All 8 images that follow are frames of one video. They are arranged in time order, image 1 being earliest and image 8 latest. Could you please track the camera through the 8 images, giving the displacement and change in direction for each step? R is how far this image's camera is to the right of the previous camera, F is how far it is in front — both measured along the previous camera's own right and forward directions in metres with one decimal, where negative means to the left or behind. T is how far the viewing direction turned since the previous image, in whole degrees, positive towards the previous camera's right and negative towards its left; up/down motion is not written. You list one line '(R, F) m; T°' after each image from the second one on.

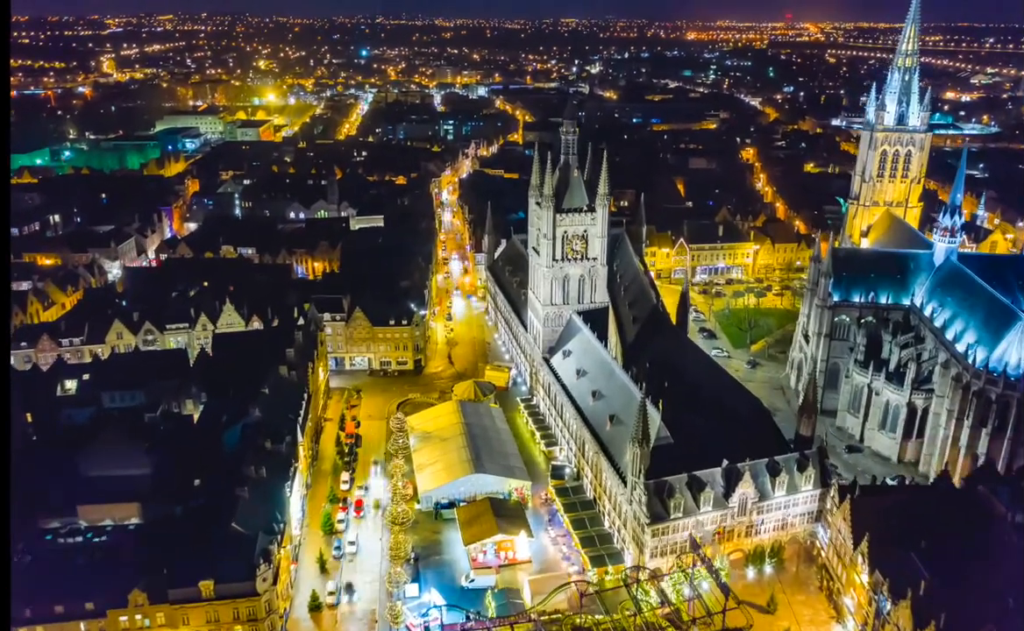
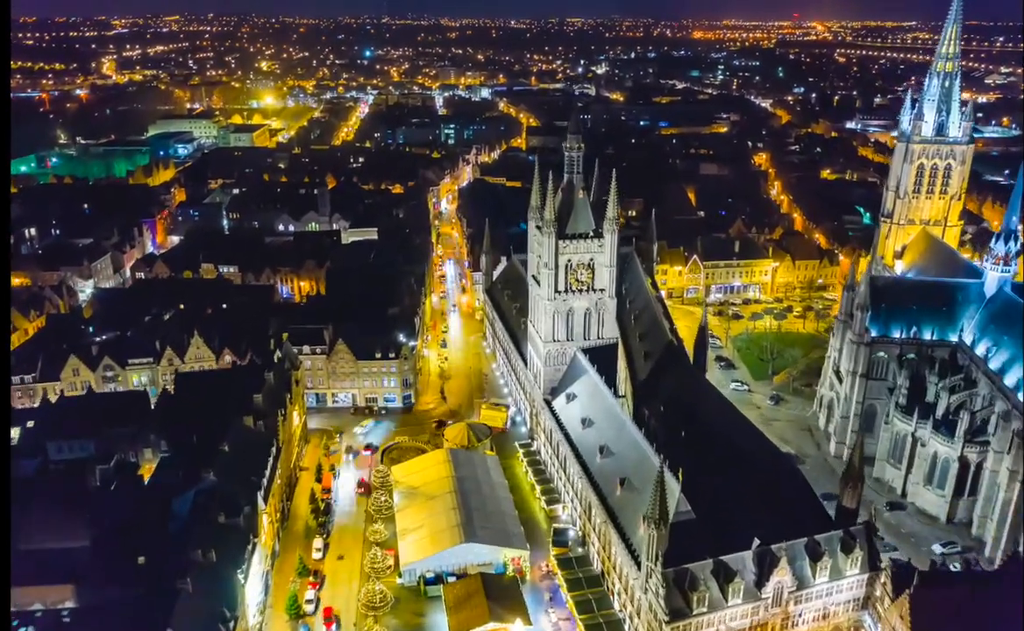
(+0.8, +7.7) m; 0°
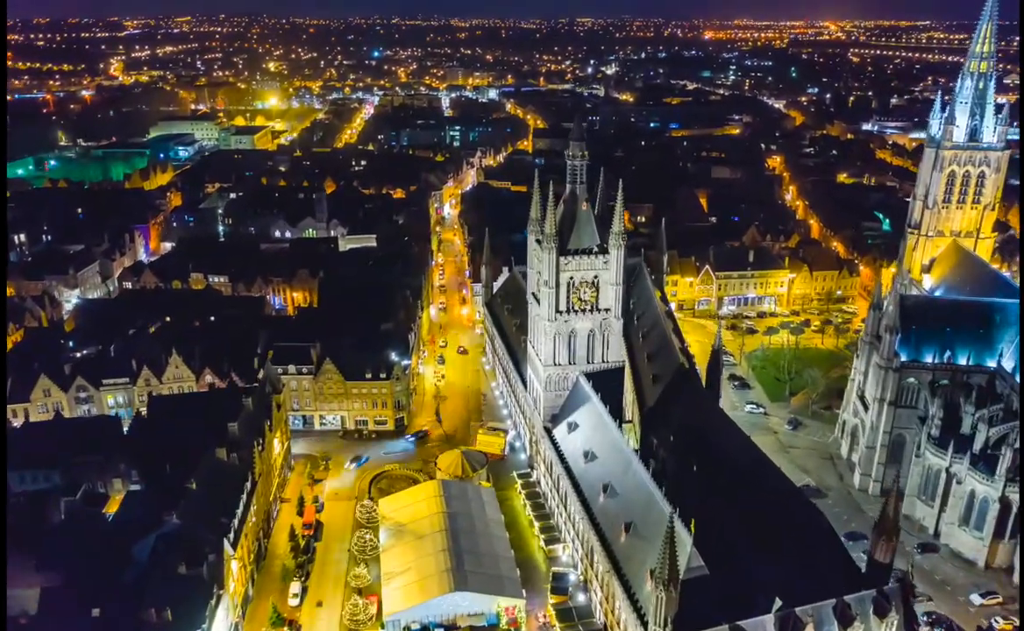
(+1.0, +4.7) m; -1°
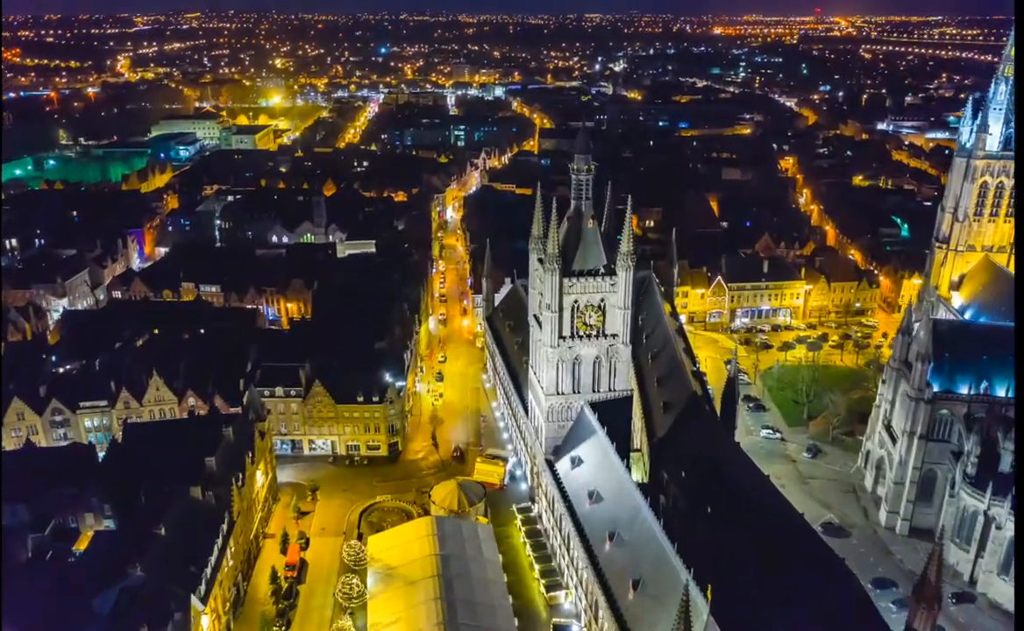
(+0.6, +4.2) m; -1°
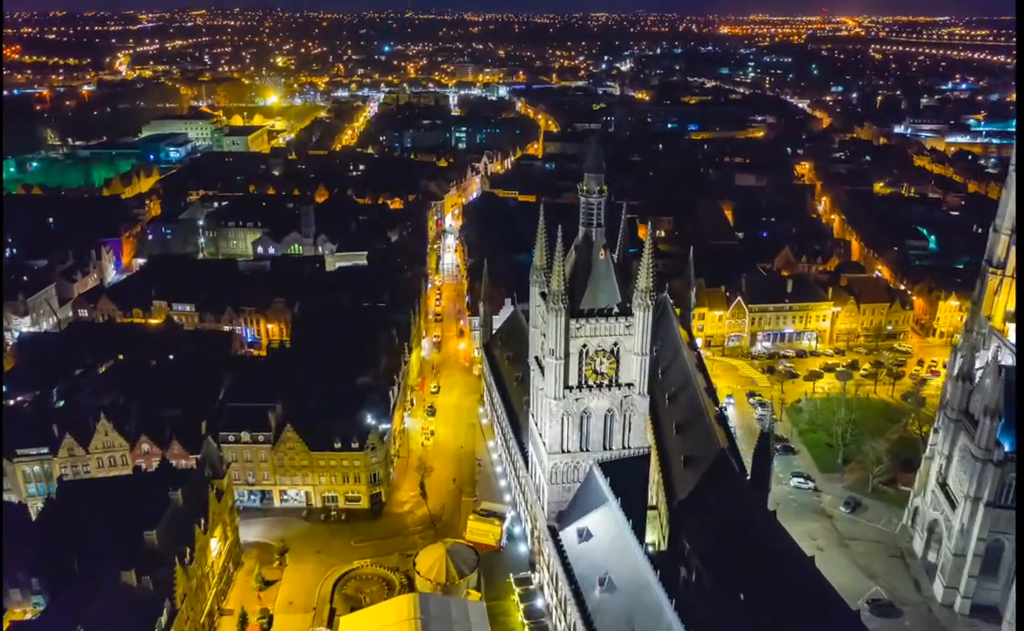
(+0.4, +7.9) m; 0°
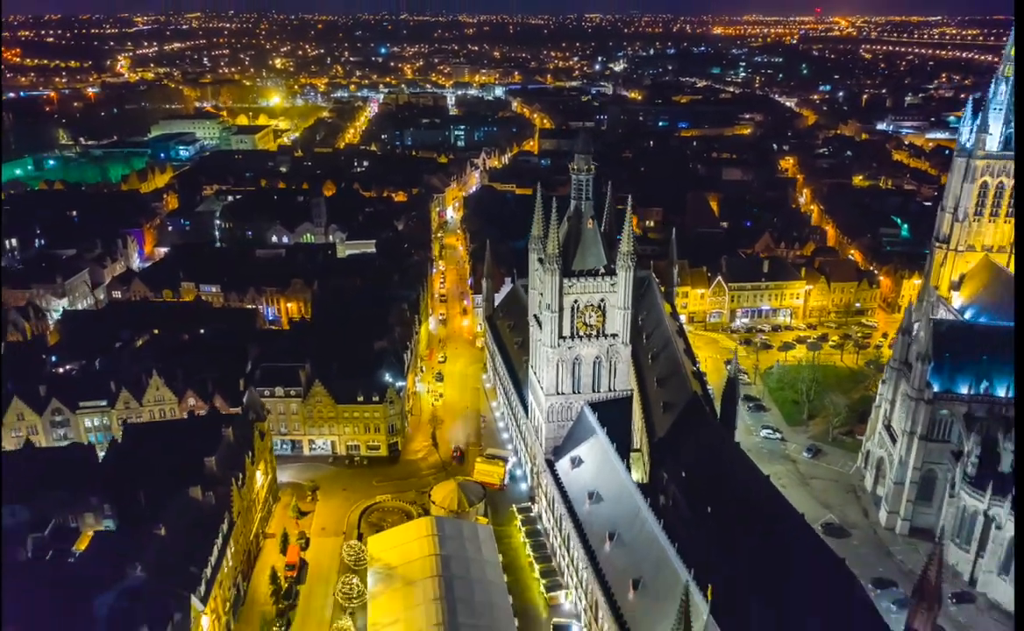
(-0.4, -7.9) m; 0°
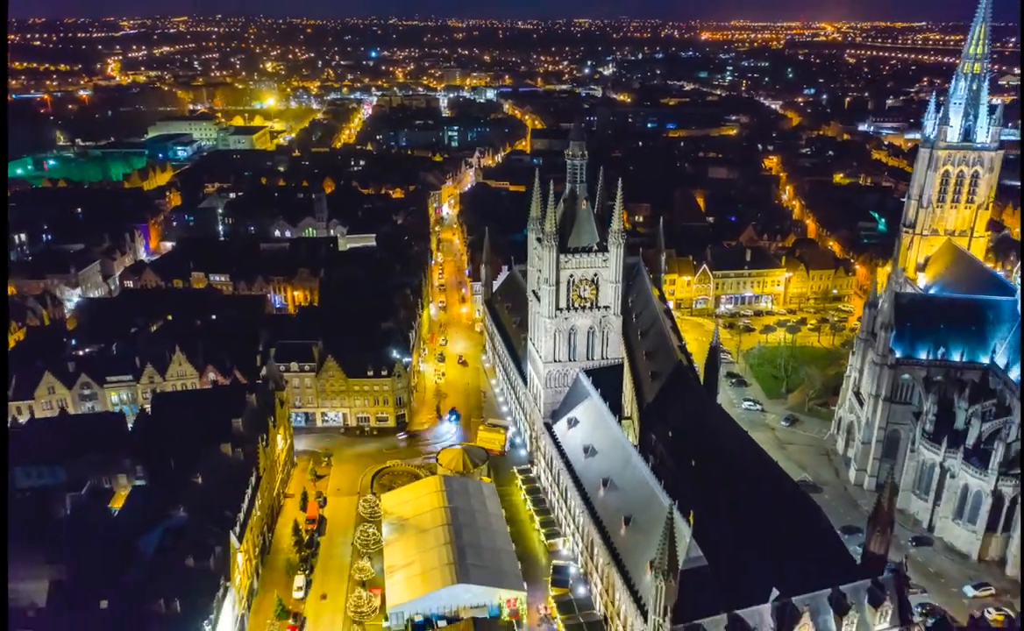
(-1.0, -4.9) m; +1°
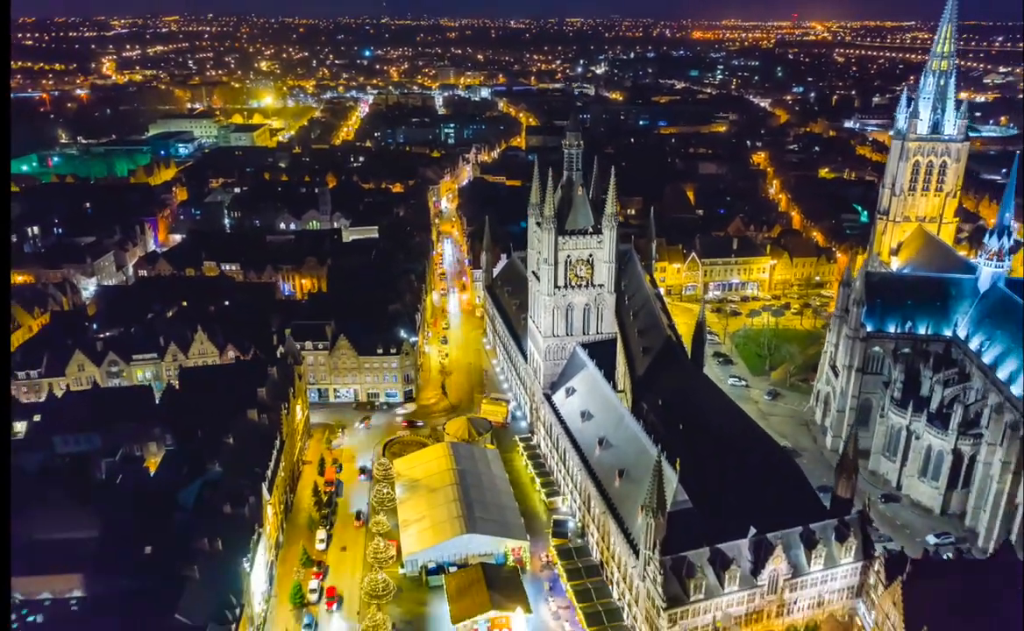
(-0.8, -4.8) m; +1°
